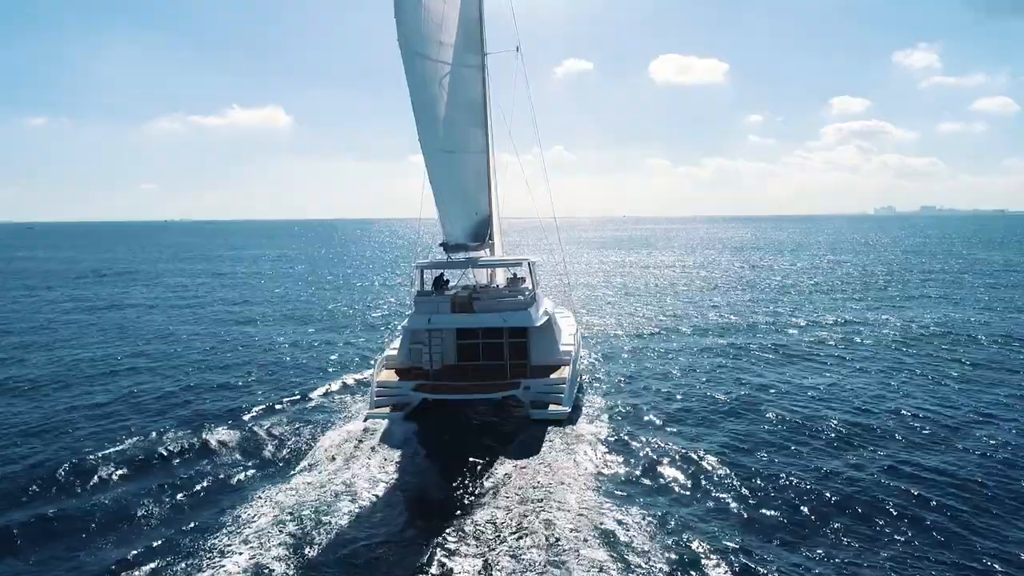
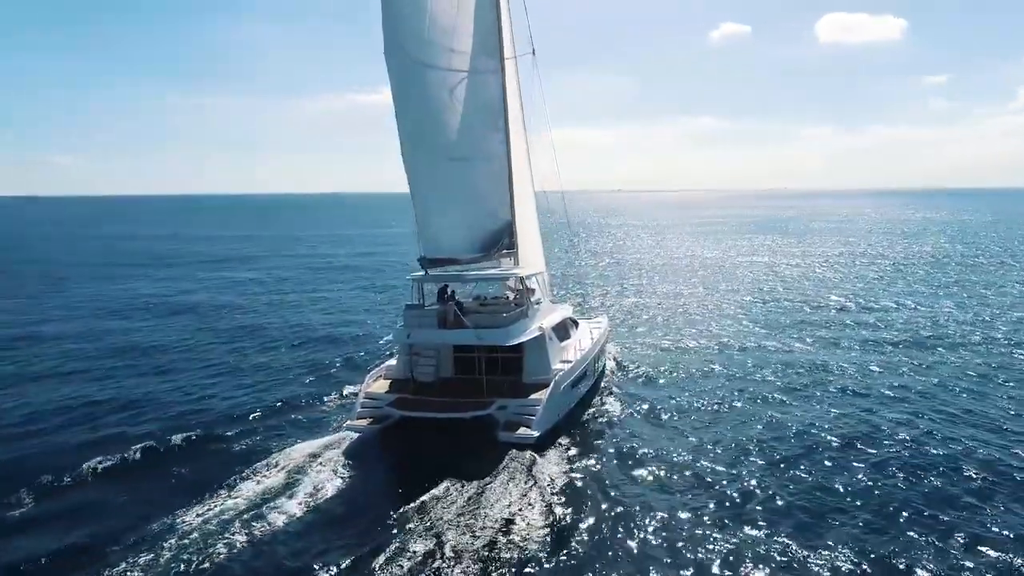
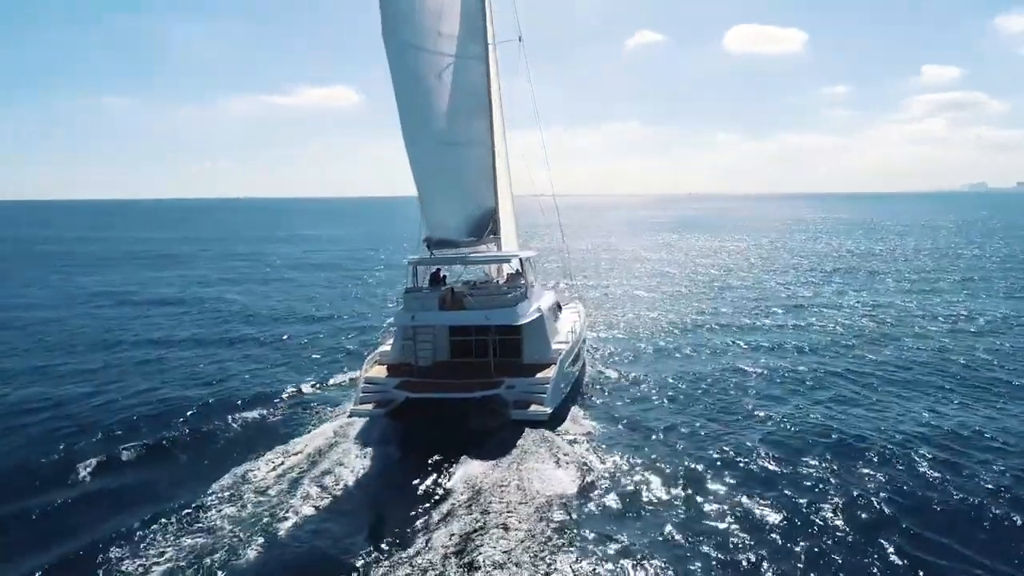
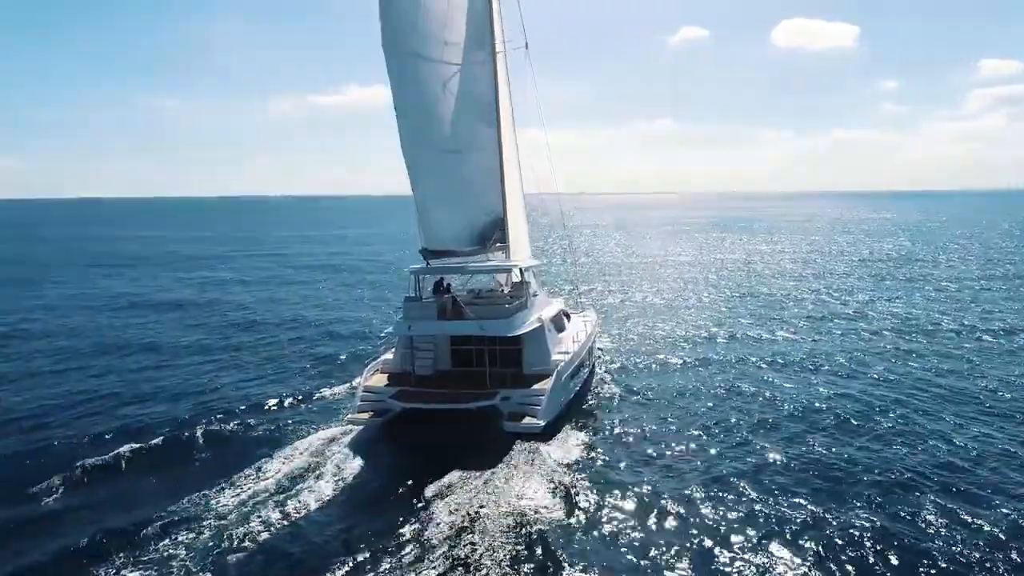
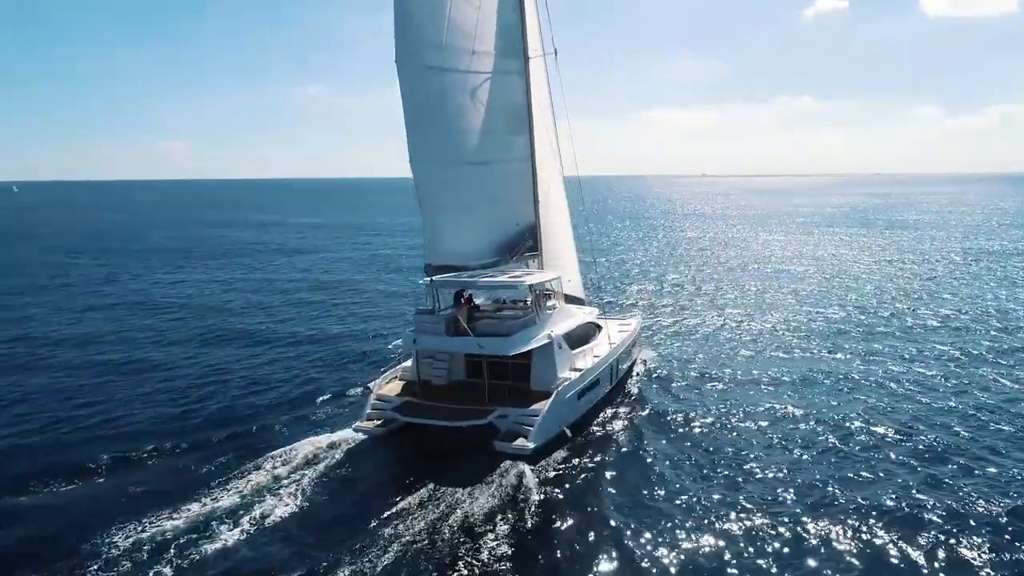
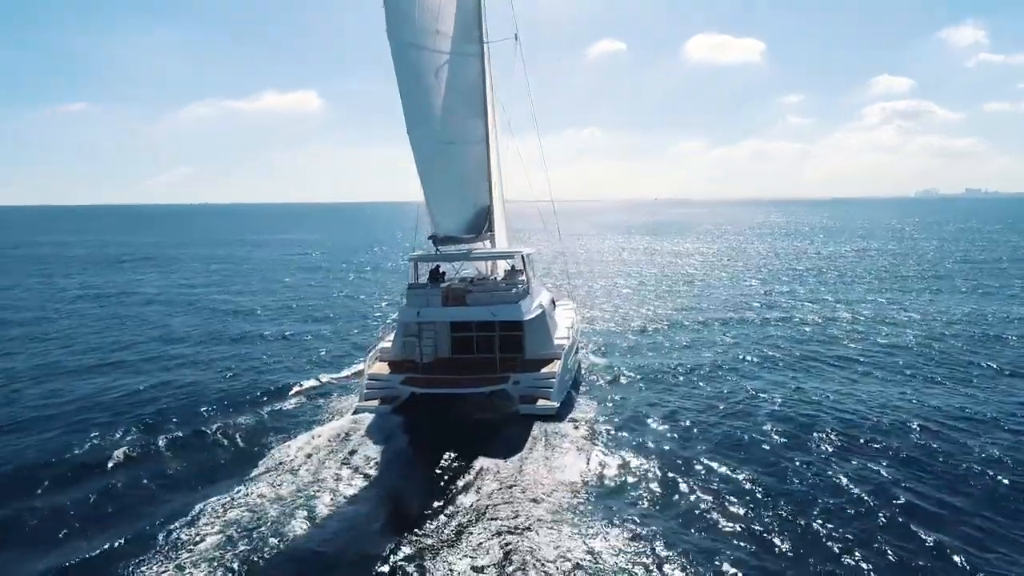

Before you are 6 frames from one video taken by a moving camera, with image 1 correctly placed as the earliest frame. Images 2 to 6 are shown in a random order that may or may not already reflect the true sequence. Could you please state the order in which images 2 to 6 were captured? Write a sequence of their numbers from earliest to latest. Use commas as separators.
6, 3, 4, 2, 5
